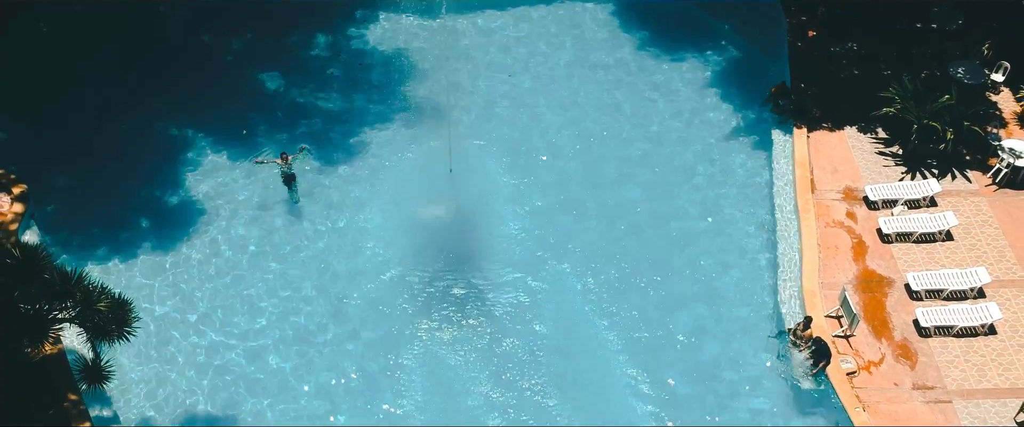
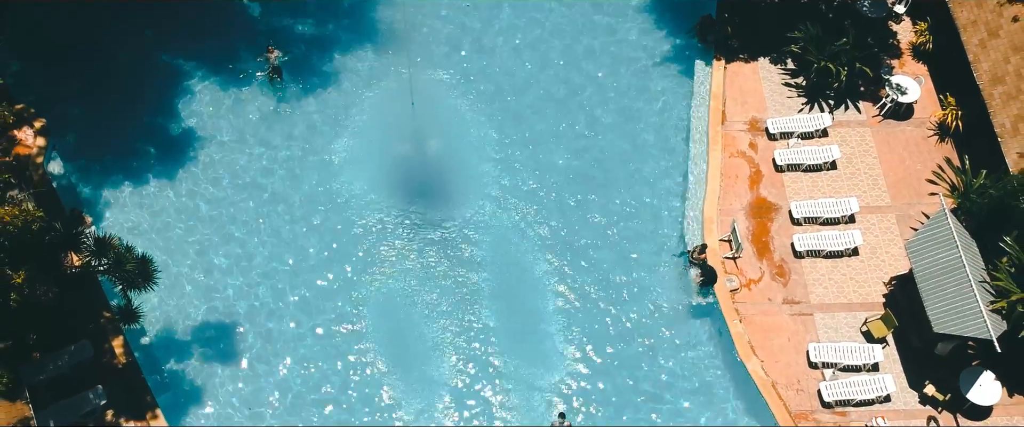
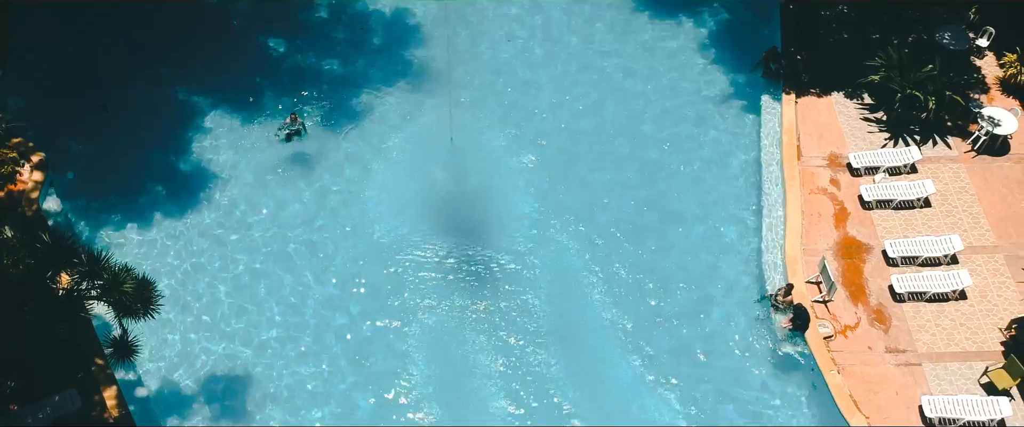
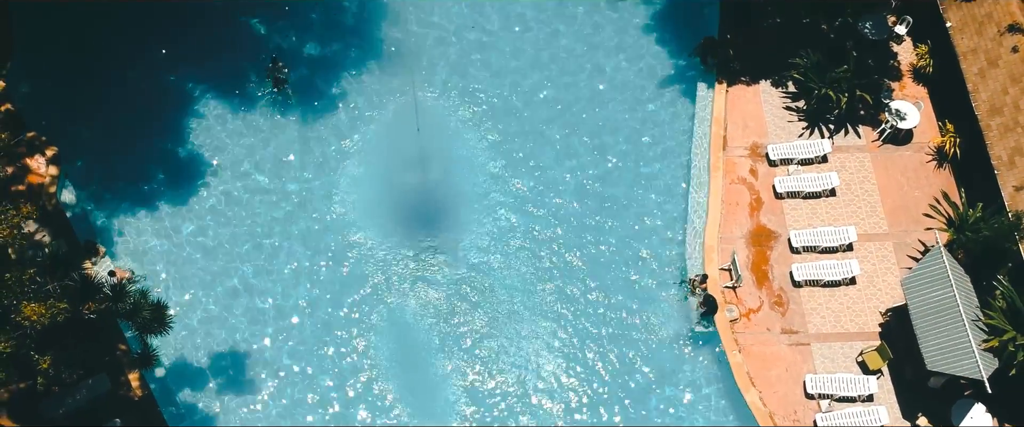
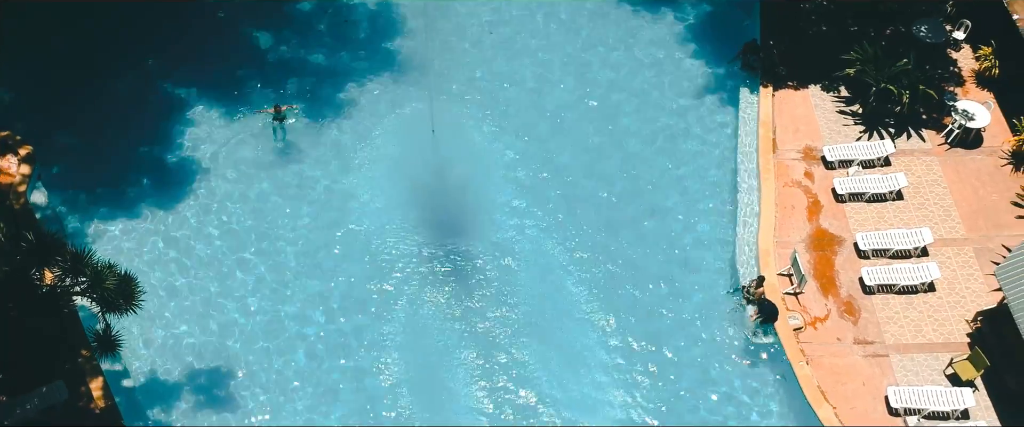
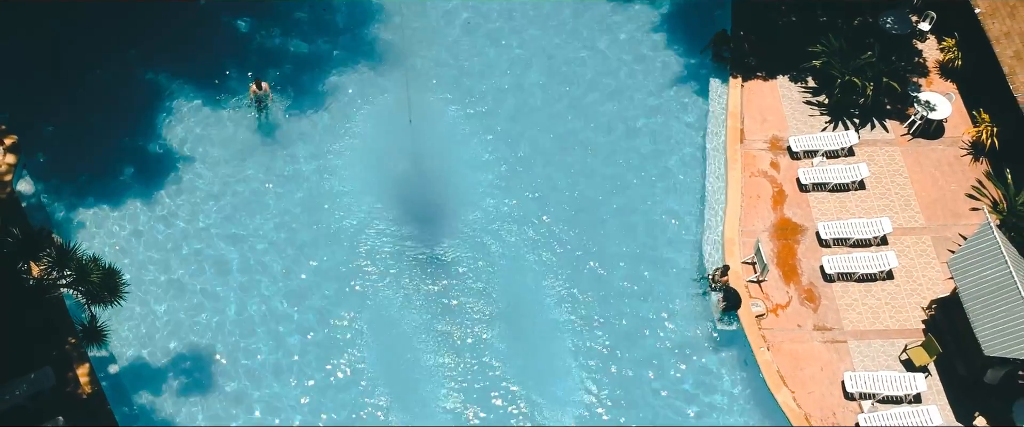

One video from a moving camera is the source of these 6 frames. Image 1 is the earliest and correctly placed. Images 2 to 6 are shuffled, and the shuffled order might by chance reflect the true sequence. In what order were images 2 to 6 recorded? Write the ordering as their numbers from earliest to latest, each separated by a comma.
3, 5, 6, 2, 4
